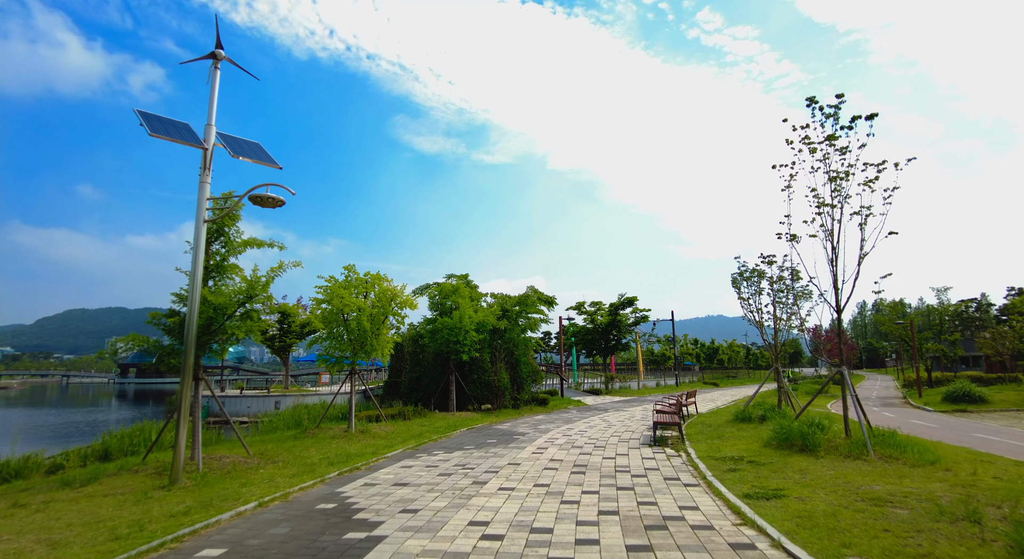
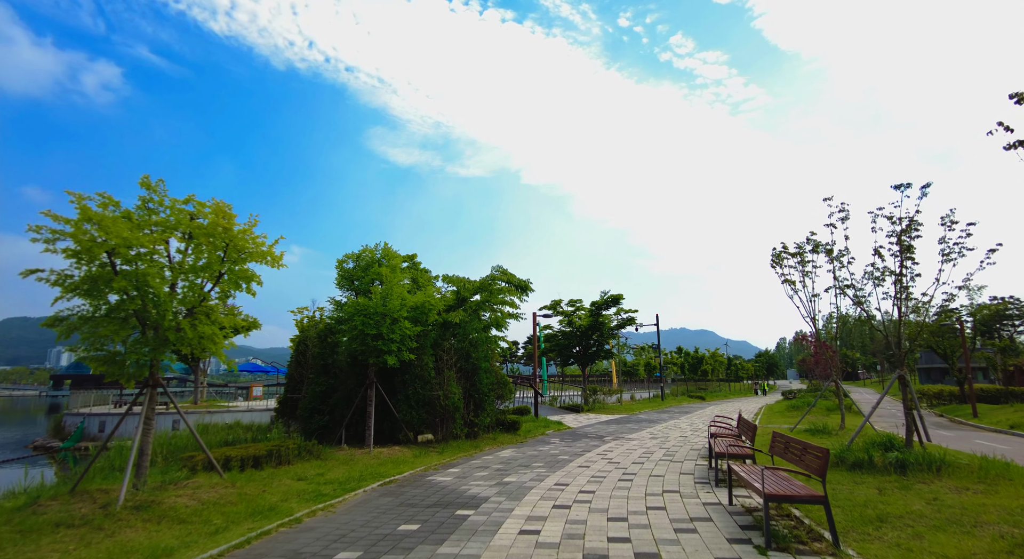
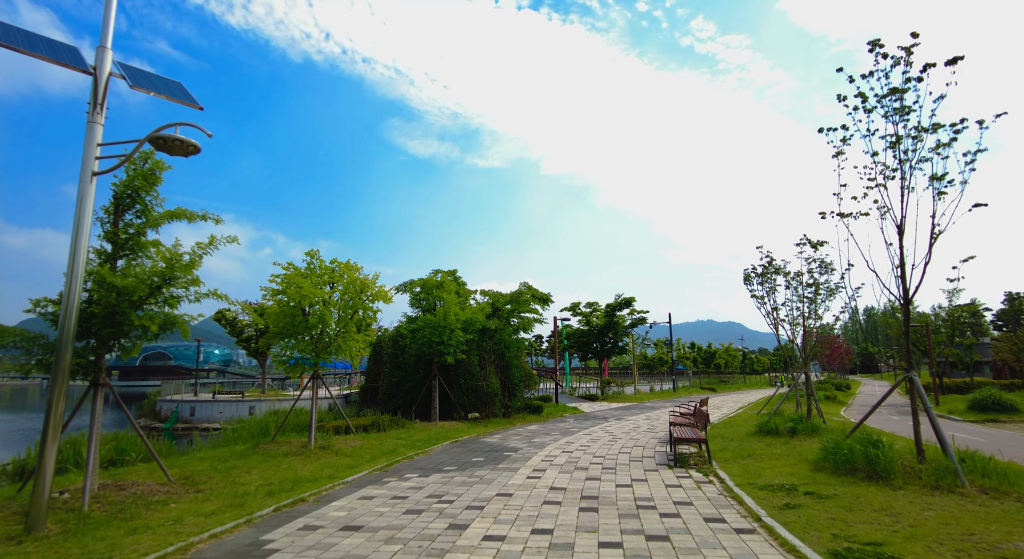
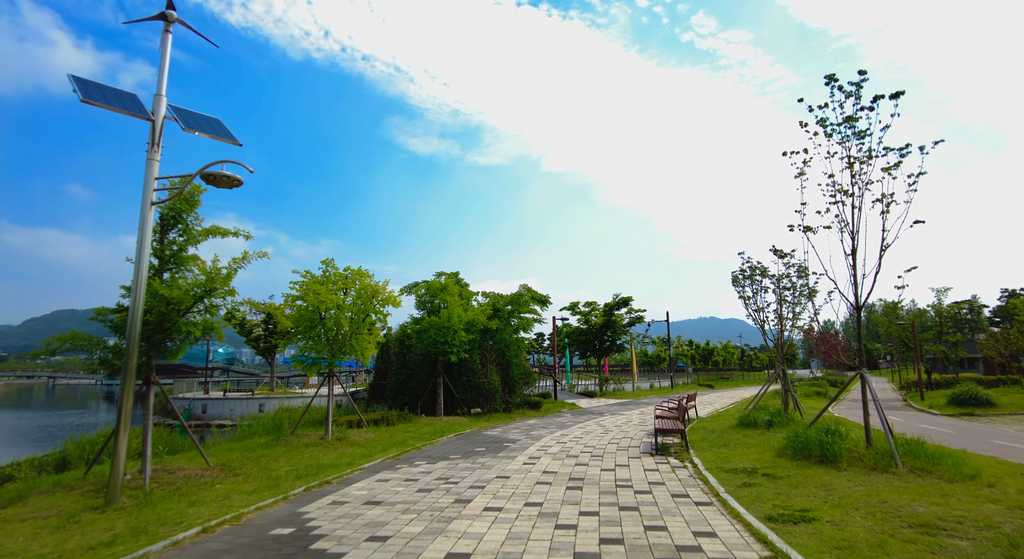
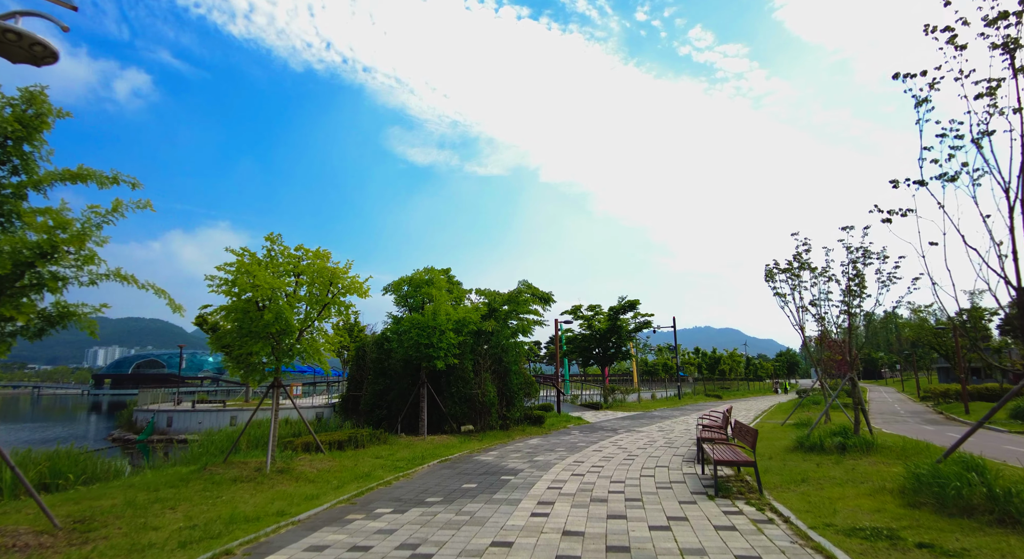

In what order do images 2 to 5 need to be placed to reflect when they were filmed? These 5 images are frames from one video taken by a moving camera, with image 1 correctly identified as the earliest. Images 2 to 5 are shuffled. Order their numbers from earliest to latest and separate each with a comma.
4, 3, 5, 2
